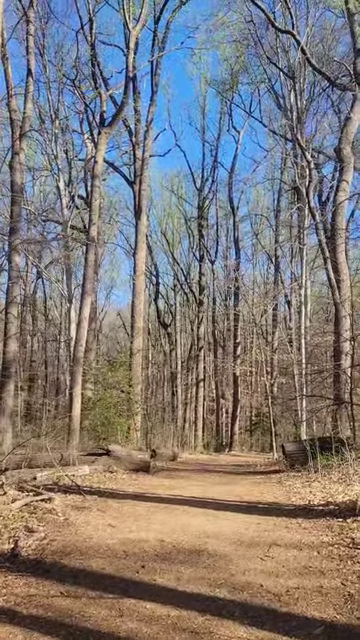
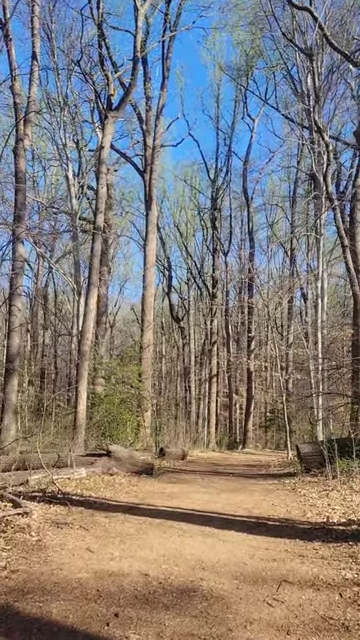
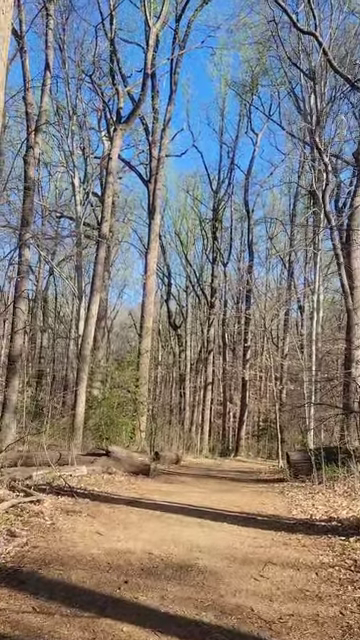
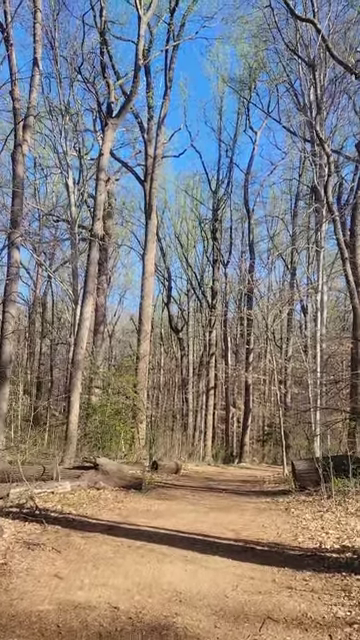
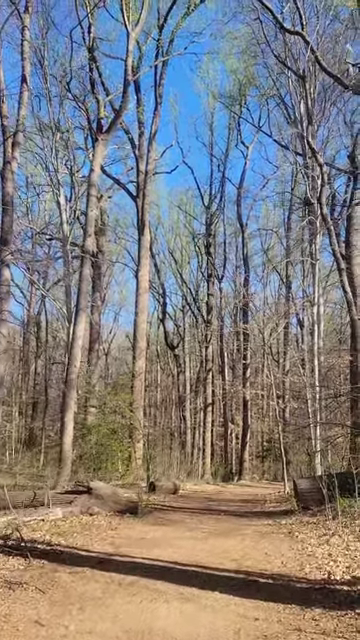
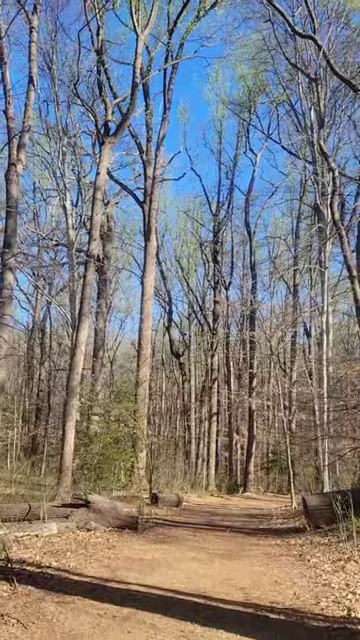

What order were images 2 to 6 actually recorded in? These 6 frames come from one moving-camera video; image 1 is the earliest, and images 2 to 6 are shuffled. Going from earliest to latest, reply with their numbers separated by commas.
3, 2, 4, 5, 6
